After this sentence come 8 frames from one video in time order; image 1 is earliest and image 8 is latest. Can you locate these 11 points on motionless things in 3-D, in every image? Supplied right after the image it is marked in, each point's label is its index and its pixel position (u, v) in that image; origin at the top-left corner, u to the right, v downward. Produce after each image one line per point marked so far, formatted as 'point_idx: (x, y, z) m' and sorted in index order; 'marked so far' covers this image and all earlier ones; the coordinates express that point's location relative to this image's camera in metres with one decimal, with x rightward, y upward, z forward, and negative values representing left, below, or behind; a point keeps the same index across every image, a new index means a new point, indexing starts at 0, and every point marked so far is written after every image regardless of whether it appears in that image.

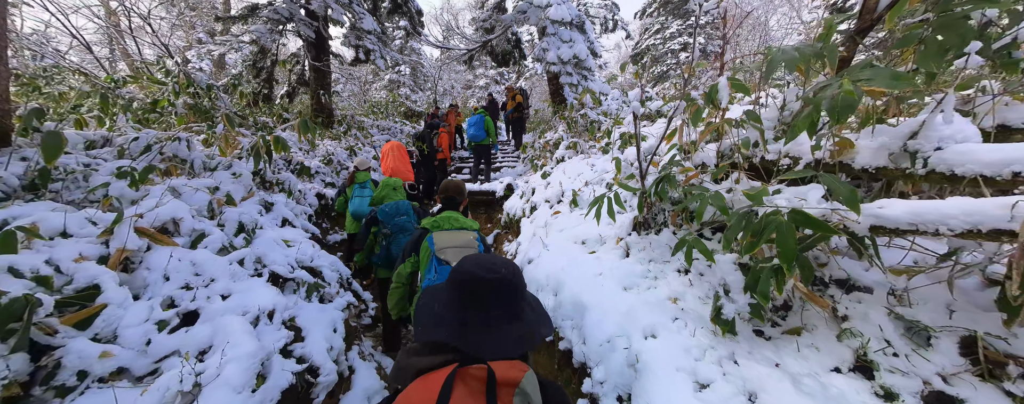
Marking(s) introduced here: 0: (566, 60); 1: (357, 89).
0: (+1.2, +3.0, +7.2) m
1: (-6.1, +4.6, +14.0) m
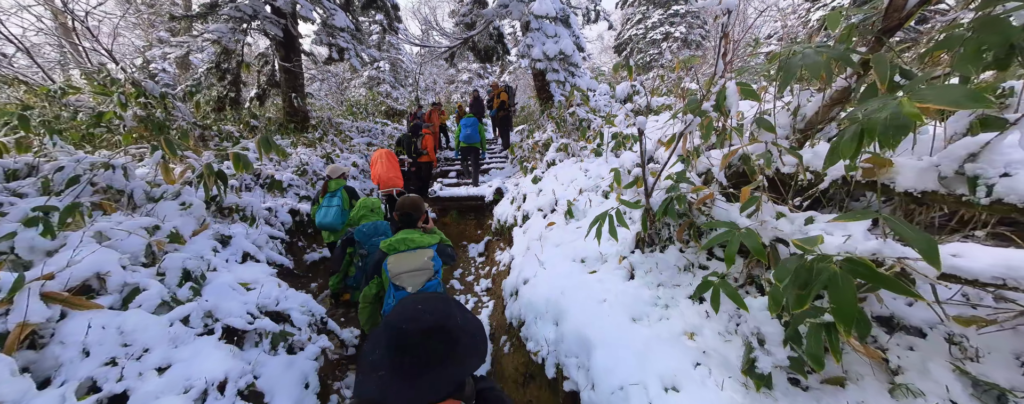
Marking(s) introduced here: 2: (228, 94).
0: (+0.8, +2.9, +6.9) m
1: (-6.8, +4.4, +13.4) m
2: (-6.4, +2.5, +8.1) m
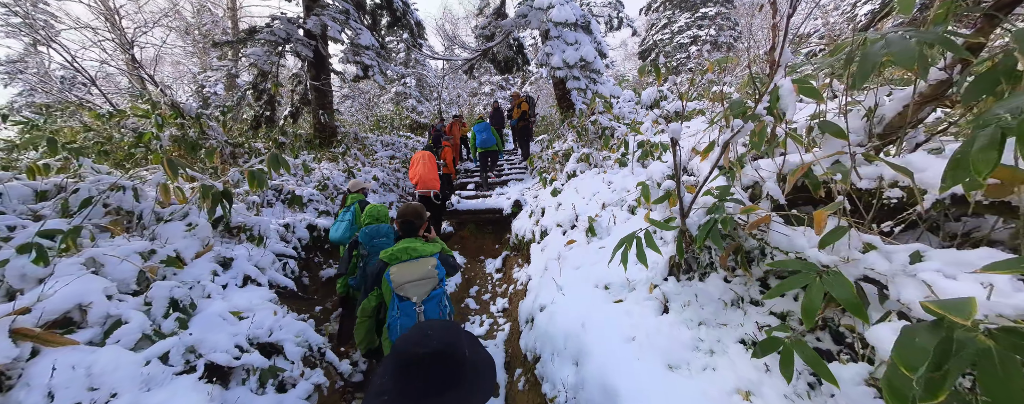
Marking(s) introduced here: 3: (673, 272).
0: (+1.2, +2.7, +6.7) m
1: (-5.9, +3.9, +13.8) m
2: (-5.8, +2.2, +8.4) m
3: (+1.0, -0.5, +2.2) m
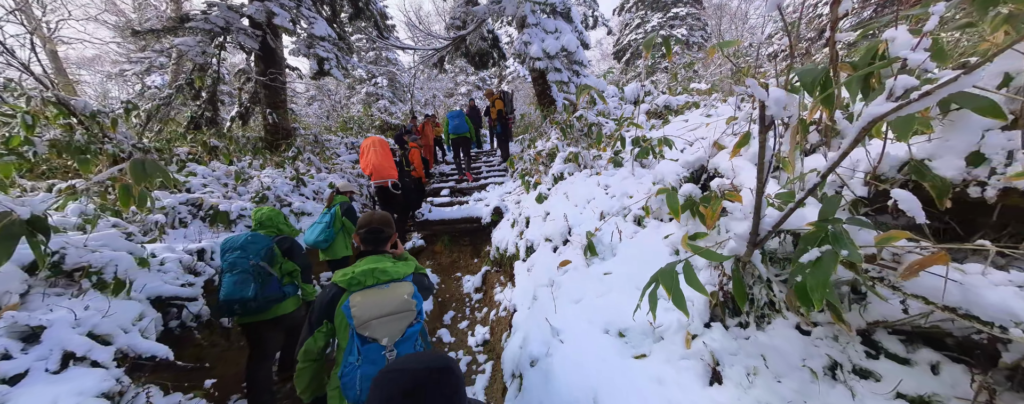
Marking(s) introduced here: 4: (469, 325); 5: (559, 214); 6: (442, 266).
0: (+0.7, +2.6, +6.0) m
1: (-6.9, +3.6, +12.6) m
2: (-6.4, +1.9, +7.3) m
3: (+0.9, -0.5, +1.5) m
4: (-0.5, -1.3, +3.7) m
5: (+0.4, -0.1, +3.2) m
6: (-1.0, -0.9, +4.9) m
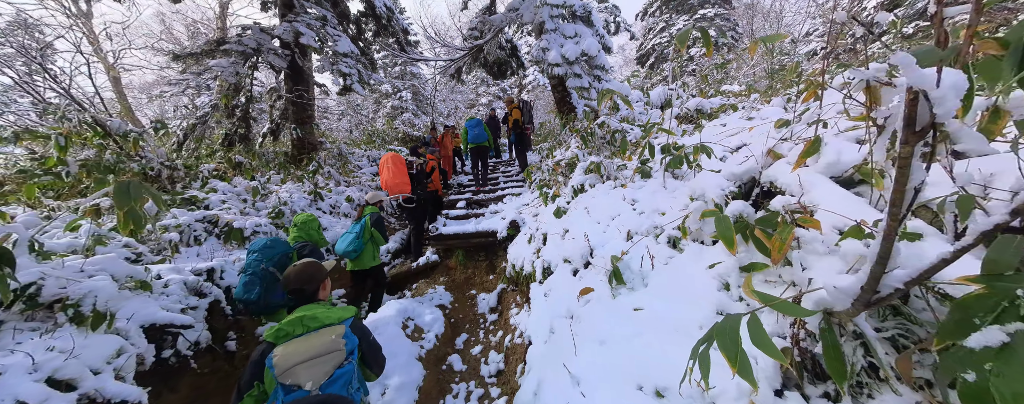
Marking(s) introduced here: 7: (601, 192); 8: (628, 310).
0: (+1.0, +2.4, +5.7) m
1: (-6.1, +3.1, +12.9) m
2: (-6.0, +1.6, +7.5) m
3: (+1.0, -0.6, +1.2) m
4: (-0.3, -1.5, +3.4) m
5: (+0.6, -0.2, +2.9) m
6: (-0.8, -1.1, +4.6) m
7: (+0.8, +0.1, +3.2) m
8: (+0.6, -0.6, +1.8) m
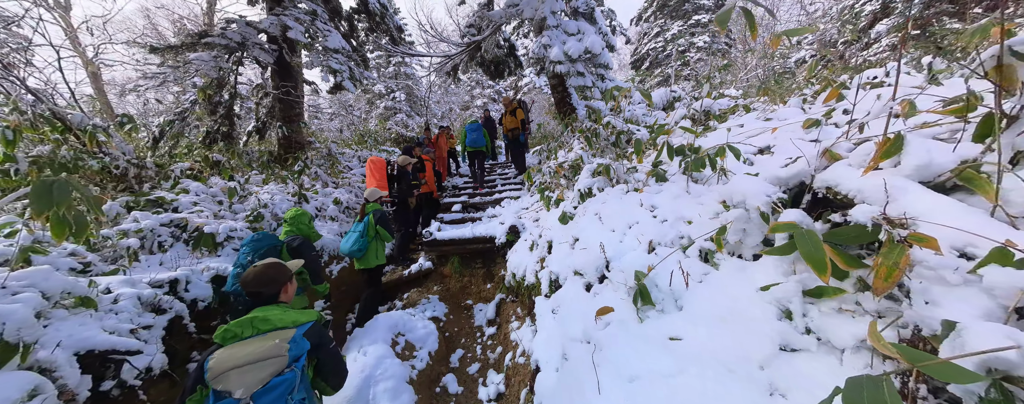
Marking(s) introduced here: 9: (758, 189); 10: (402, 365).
0: (+1.0, +2.3, +5.5) m
1: (-6.3, +3.1, +12.4) m
2: (-6.1, +1.5, +7.1) m
3: (+1.0, -0.6, +0.9) m
4: (-0.3, -1.5, +3.1) m
5: (+0.6, -0.3, +2.6) m
6: (-0.8, -1.1, +4.3) m
7: (+0.9, 0.0, +2.9) m
8: (+0.7, -0.6, +1.5) m
9: (+1.2, +0.1, +1.7) m
10: (-0.9, -1.4, +2.9) m
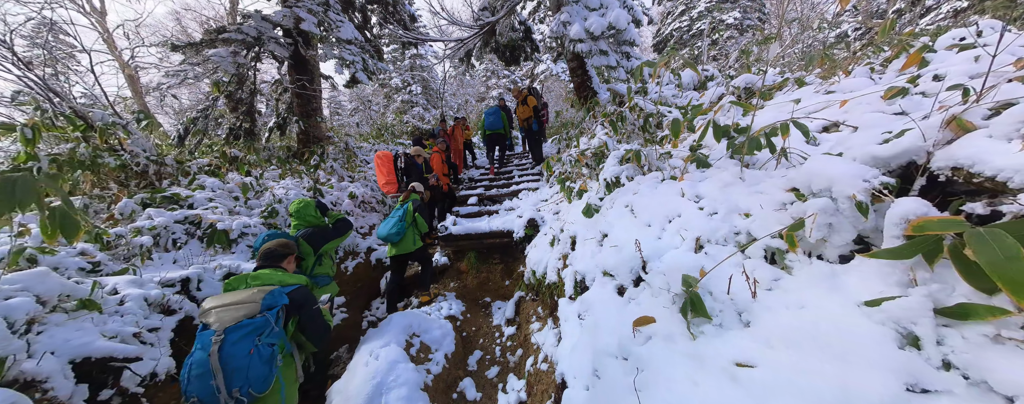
0: (+1.3, +2.5, +5.1) m
1: (-5.6, +3.3, +12.4) m
2: (-5.7, +1.6, +7.1) m
3: (+1.1, -0.6, +0.6) m
4: (-0.1, -1.5, +2.9) m
5: (+0.7, -0.2, +2.3) m
6: (-0.5, -1.1, +4.1) m
7: (+1.0, +0.1, +2.6) m
8: (+0.8, -0.6, +1.2) m
9: (+1.3, +0.1, +1.3) m
10: (-0.8, -1.3, +2.7) m
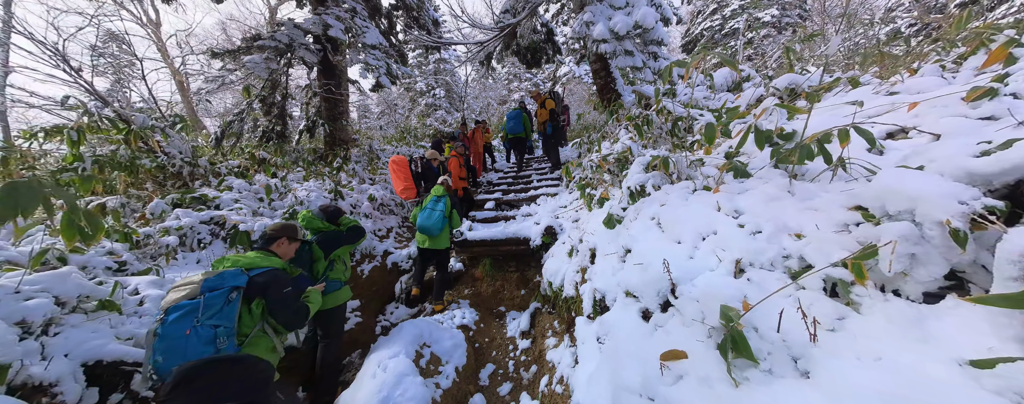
0: (+1.6, +2.4, +4.8) m
1: (-4.8, +3.3, +12.6) m
2: (-5.2, +1.6, +7.3) m
3: (+1.0, -0.7, +0.3) m
4: (0.0, -1.5, +2.7) m
5: (+0.8, -0.3, +2.1) m
6: (-0.3, -1.1, +4.0) m
7: (+1.1, 0.0, +2.4) m
8: (+0.8, -0.6, +1.0) m
9: (+1.3, 0.0, +1.1) m
10: (-0.6, -1.4, +2.6) m
